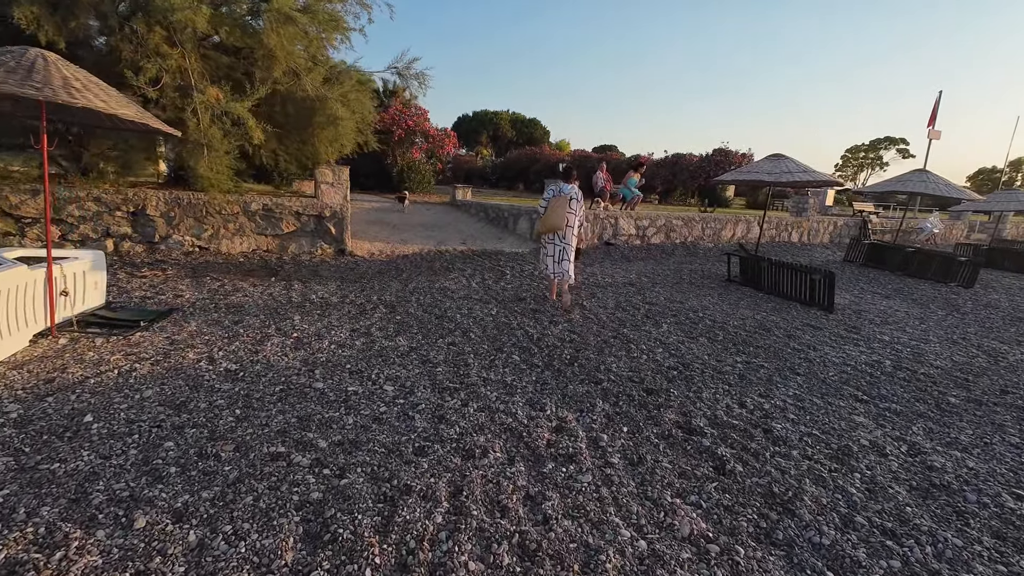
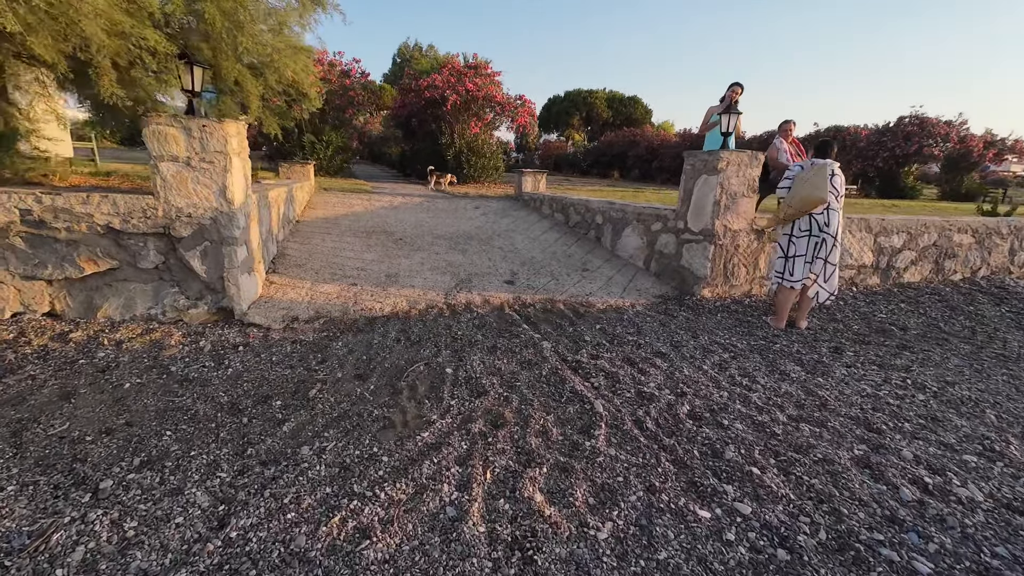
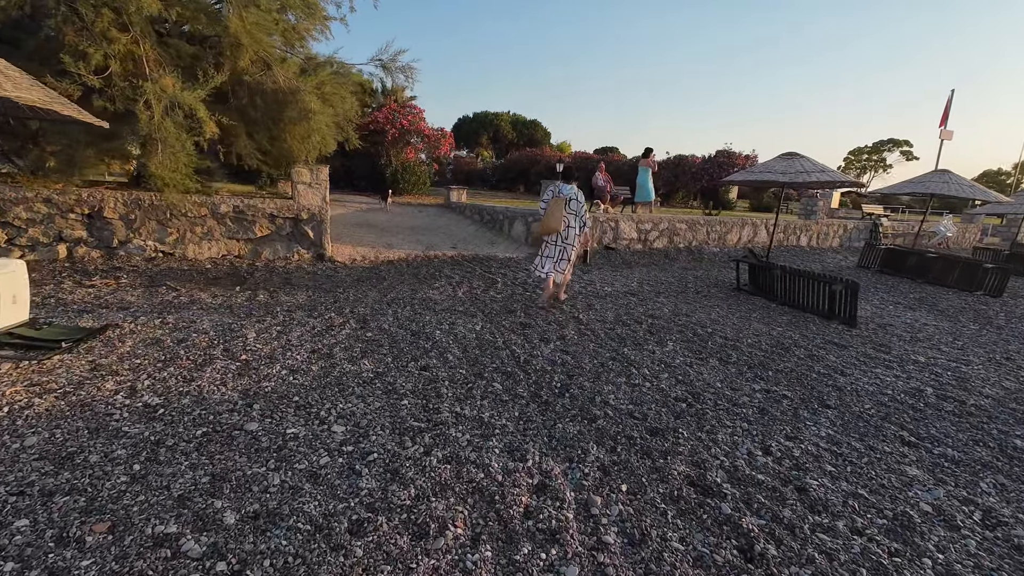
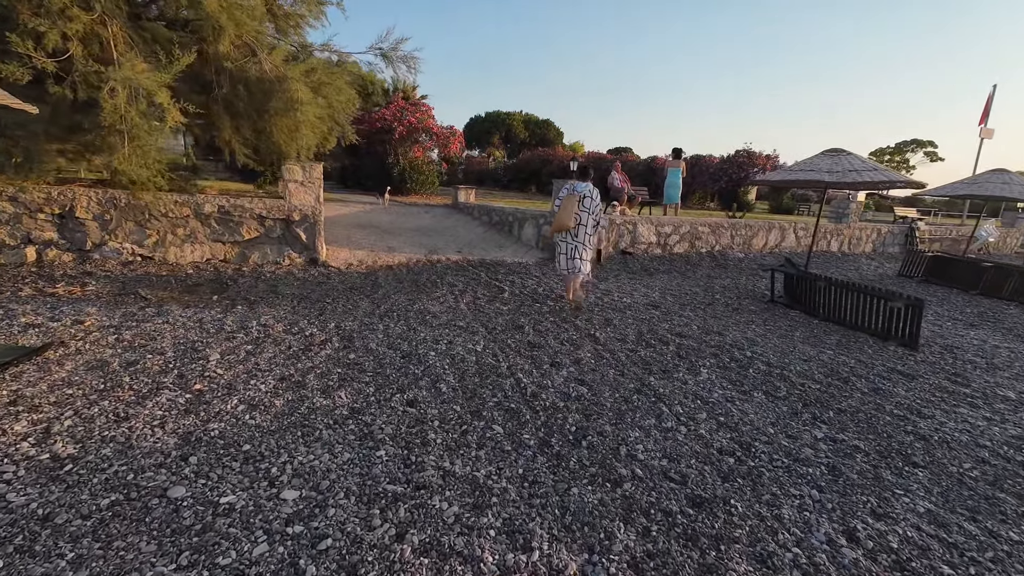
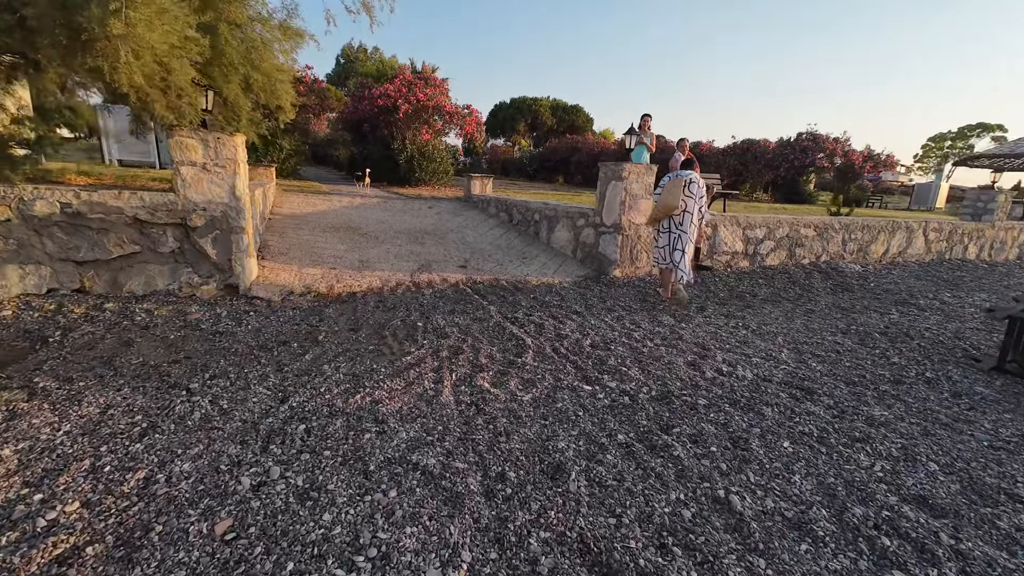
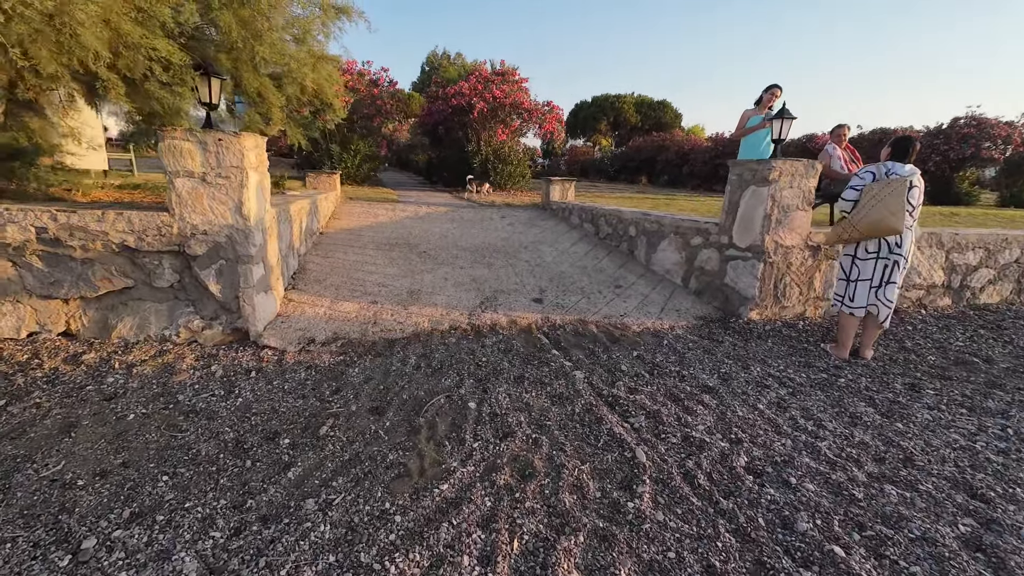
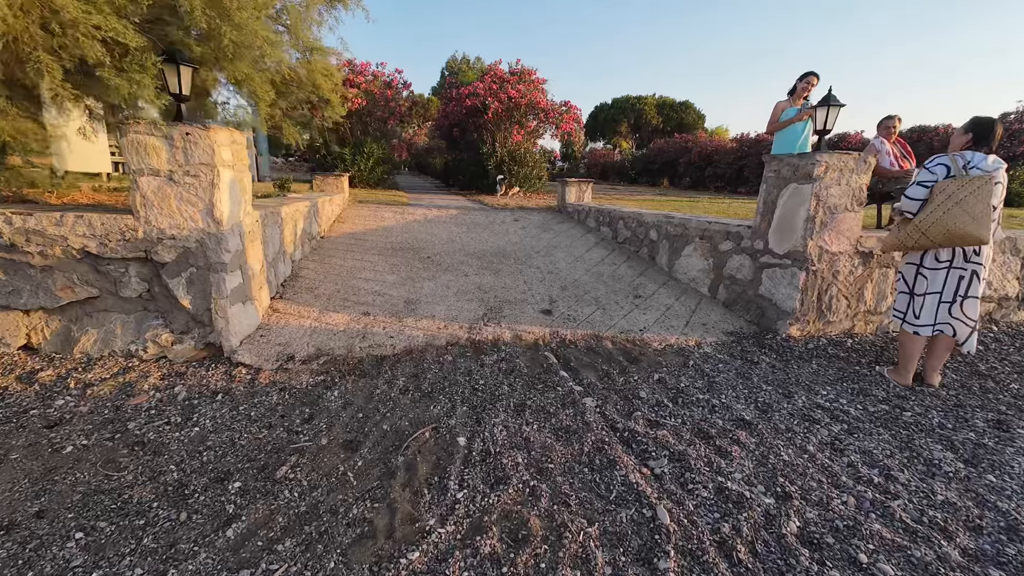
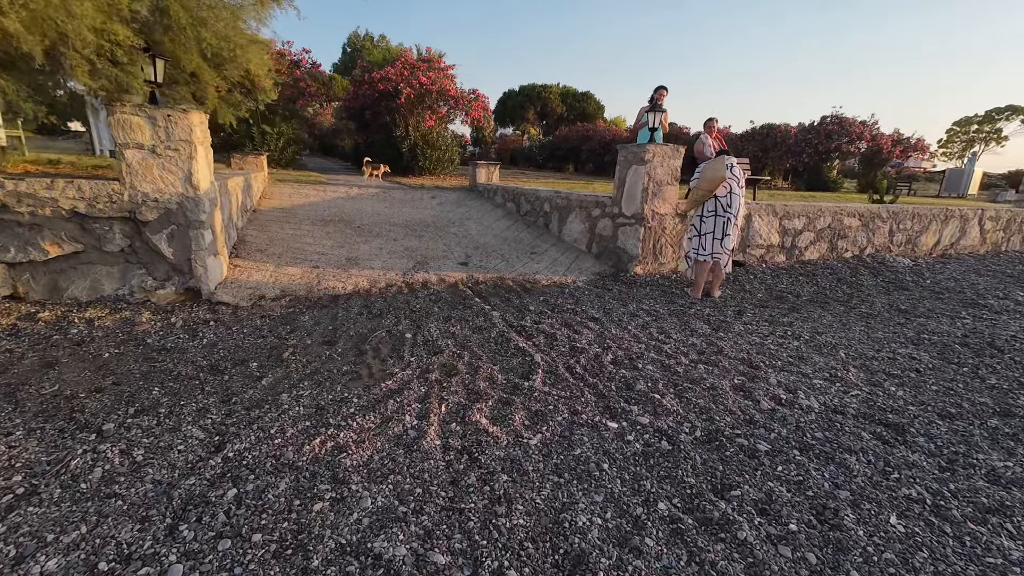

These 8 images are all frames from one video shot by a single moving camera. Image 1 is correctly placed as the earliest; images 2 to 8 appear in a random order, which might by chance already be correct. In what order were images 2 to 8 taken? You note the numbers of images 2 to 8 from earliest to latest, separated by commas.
3, 4, 5, 8, 2, 6, 7
